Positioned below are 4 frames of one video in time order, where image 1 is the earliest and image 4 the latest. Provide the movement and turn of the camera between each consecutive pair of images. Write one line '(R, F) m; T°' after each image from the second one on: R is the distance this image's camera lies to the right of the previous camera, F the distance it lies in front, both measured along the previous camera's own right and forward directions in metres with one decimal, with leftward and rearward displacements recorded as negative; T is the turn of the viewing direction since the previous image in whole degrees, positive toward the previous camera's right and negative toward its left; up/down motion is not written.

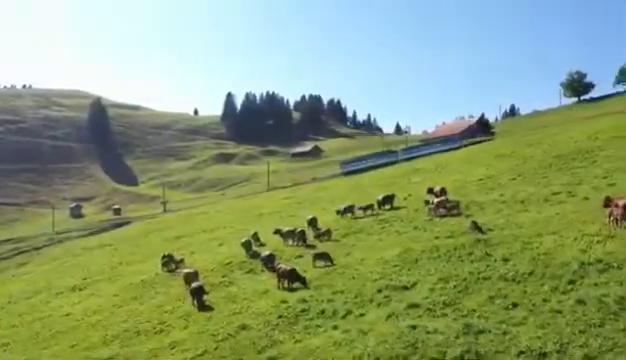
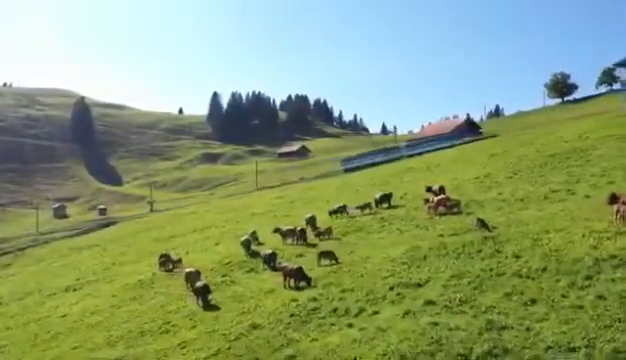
(+6.3, +0.7) m; -22°
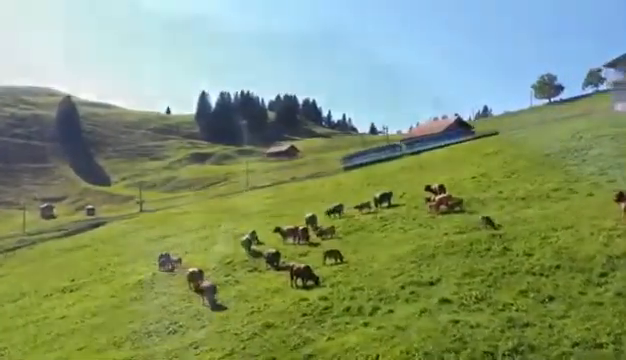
(-0.6, +0.1) m; +1°
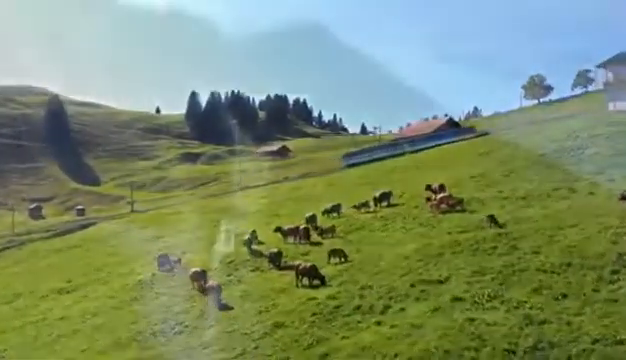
(-0.5, +0.1) m; +1°
